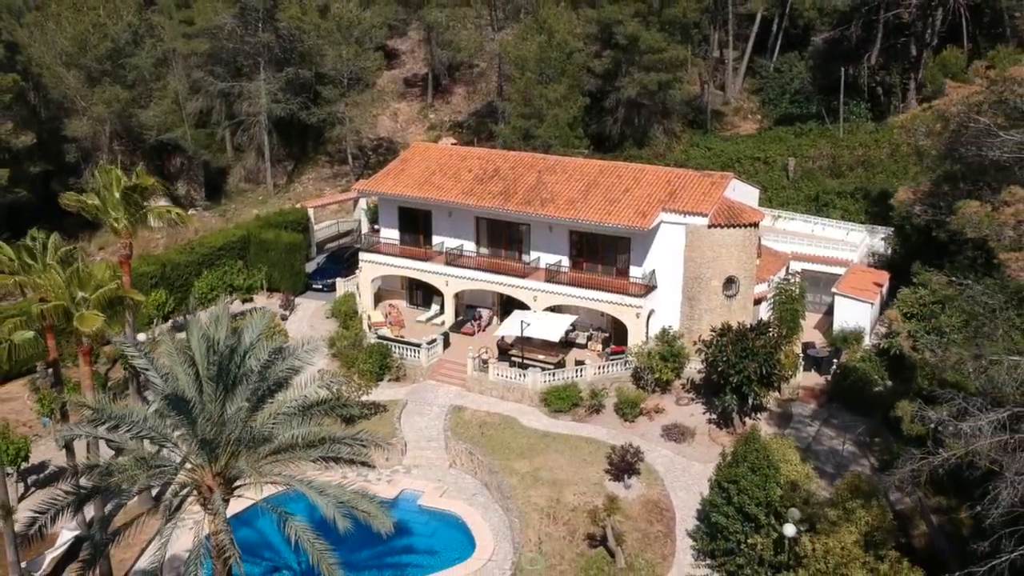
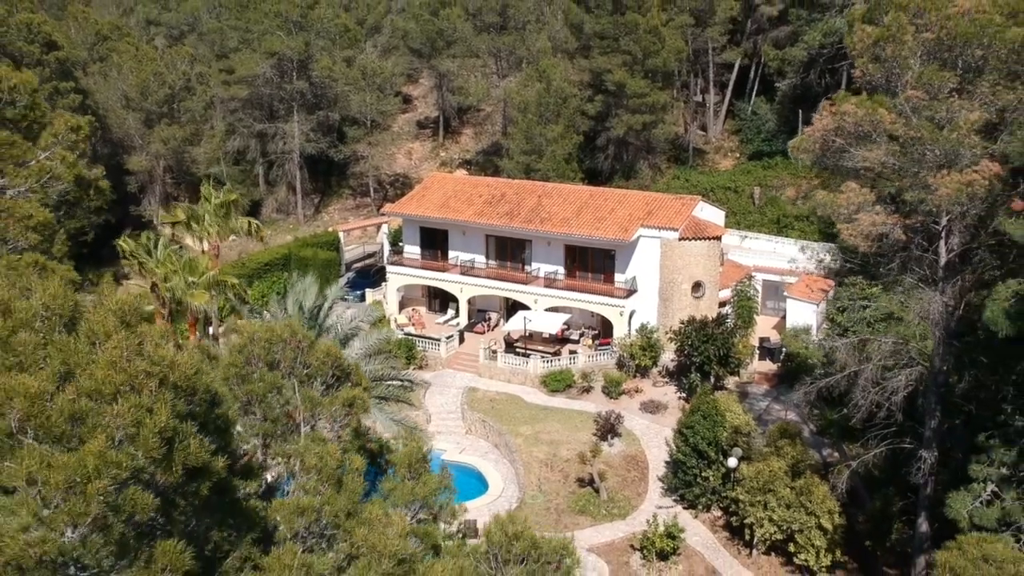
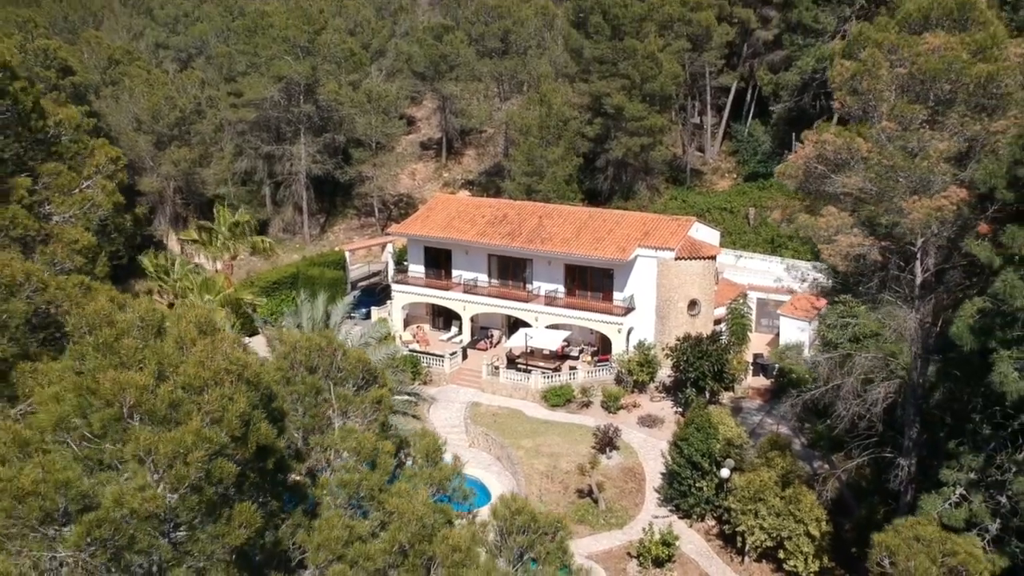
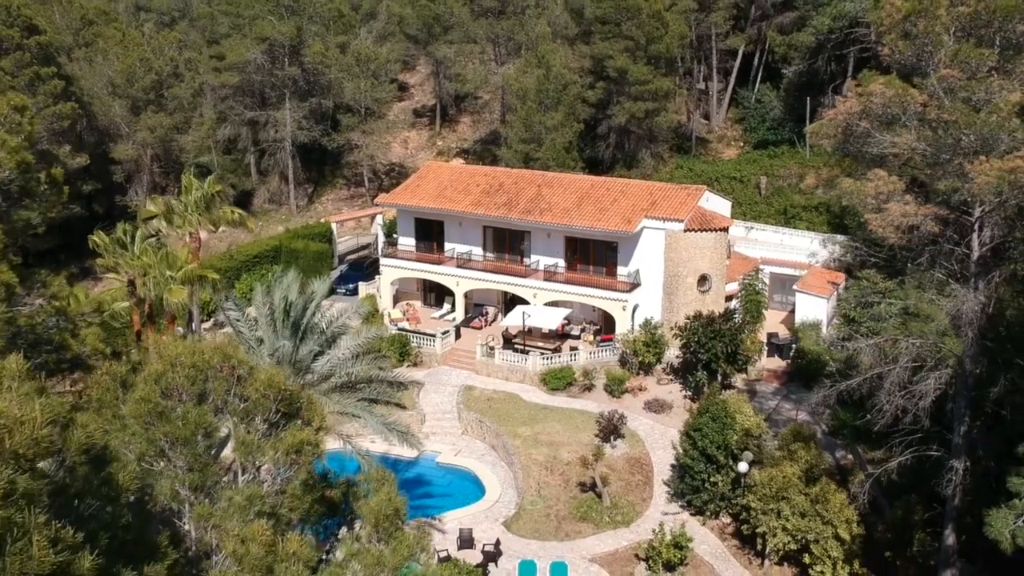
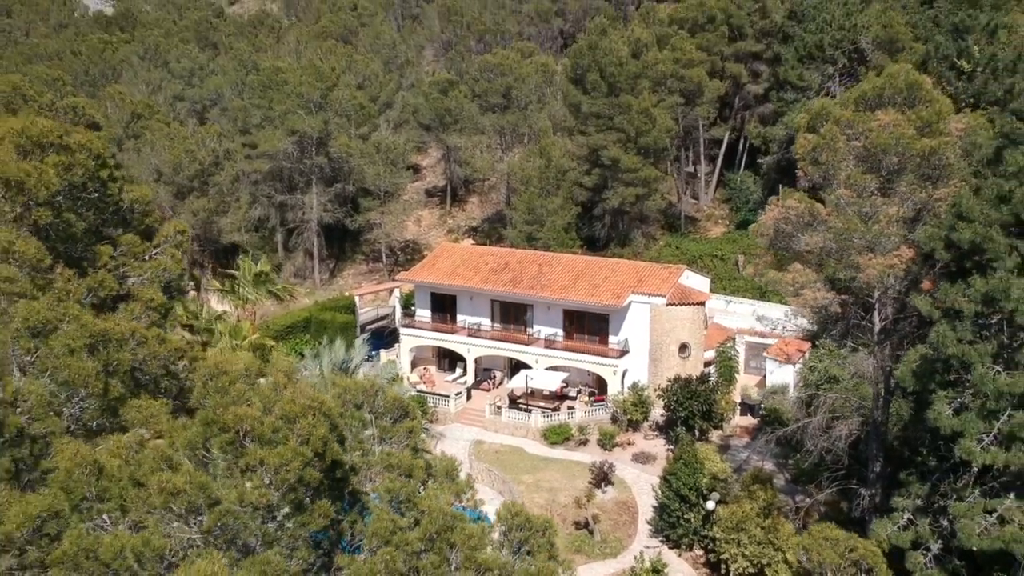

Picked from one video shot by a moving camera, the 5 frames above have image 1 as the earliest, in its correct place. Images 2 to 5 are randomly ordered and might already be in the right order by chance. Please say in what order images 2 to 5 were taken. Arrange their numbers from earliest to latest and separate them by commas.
4, 2, 3, 5
